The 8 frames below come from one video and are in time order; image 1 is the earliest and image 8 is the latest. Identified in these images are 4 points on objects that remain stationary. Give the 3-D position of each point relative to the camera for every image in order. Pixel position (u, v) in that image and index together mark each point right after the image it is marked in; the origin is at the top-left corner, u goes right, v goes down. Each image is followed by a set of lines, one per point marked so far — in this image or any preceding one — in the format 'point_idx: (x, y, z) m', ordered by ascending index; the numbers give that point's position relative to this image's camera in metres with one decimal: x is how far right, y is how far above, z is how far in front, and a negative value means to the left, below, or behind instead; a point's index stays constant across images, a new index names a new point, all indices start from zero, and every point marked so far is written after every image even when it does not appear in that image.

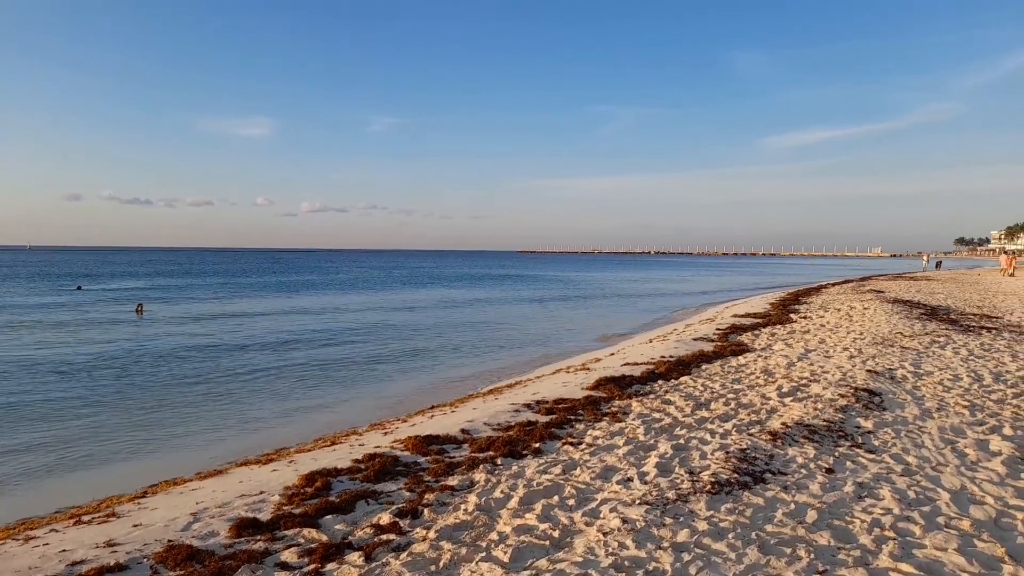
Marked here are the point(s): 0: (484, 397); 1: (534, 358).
0: (-0.4, -1.5, +10.4) m
1: (+0.5, -1.5, +15.1) m
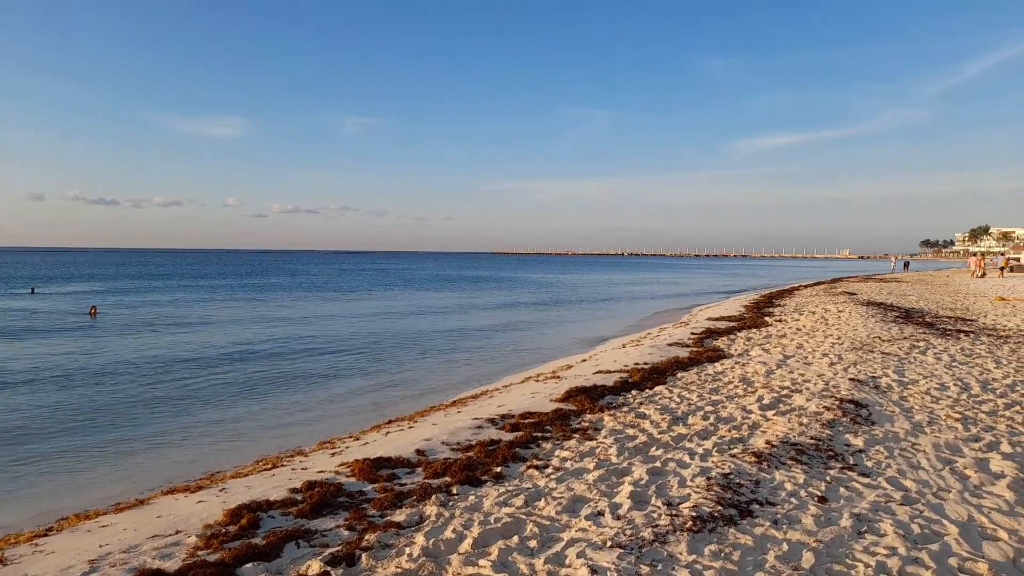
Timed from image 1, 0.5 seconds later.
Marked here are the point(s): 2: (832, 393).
0: (-0.9, -1.6, +9.7) m
1: (-0.2, -1.6, +14.4) m
2: (+3.9, -1.3, +9.0) m
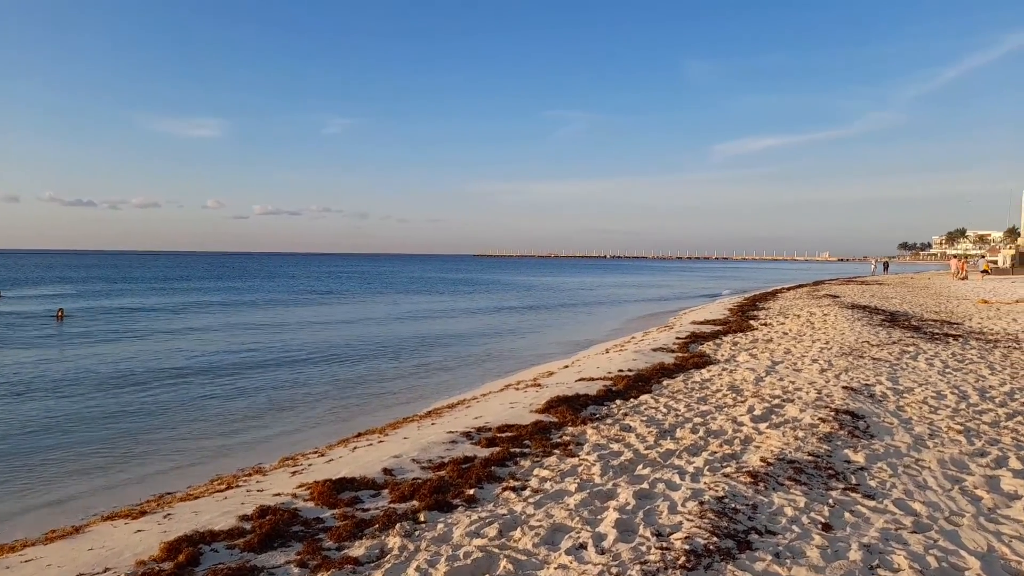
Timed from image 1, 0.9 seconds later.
0: (-1.1, -1.7, +9.2) m
1: (-0.6, -1.6, +13.9) m
2: (+3.6, -1.3, +8.6) m
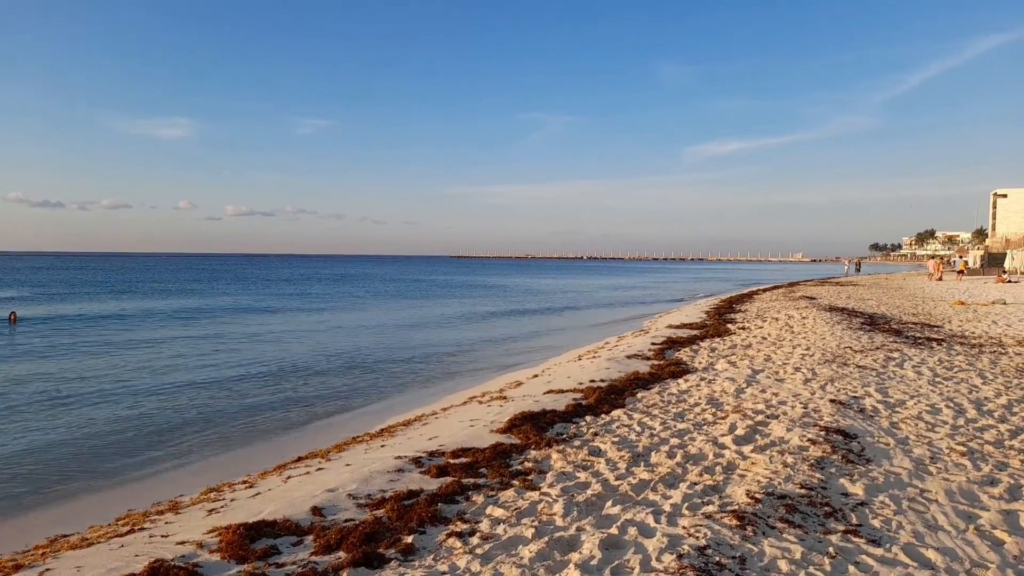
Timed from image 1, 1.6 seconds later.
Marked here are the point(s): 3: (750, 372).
0: (-1.6, -1.7, +8.3) m
1: (-1.2, -1.7, +13.0) m
2: (+3.2, -1.4, +7.8) m
3: (+3.8, -1.3, +11.9) m
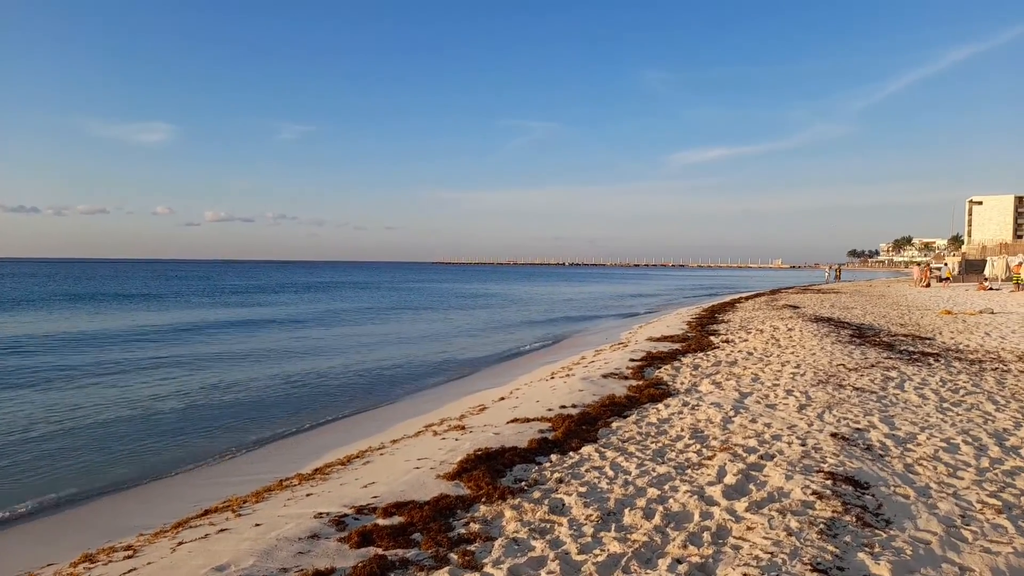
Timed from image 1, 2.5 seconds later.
0: (-2.1, -1.9, +7.0) m
1: (-1.7, -1.9, +11.7) m
2: (+2.7, -1.6, +6.7) m
3: (+3.3, -1.5, +10.7) m
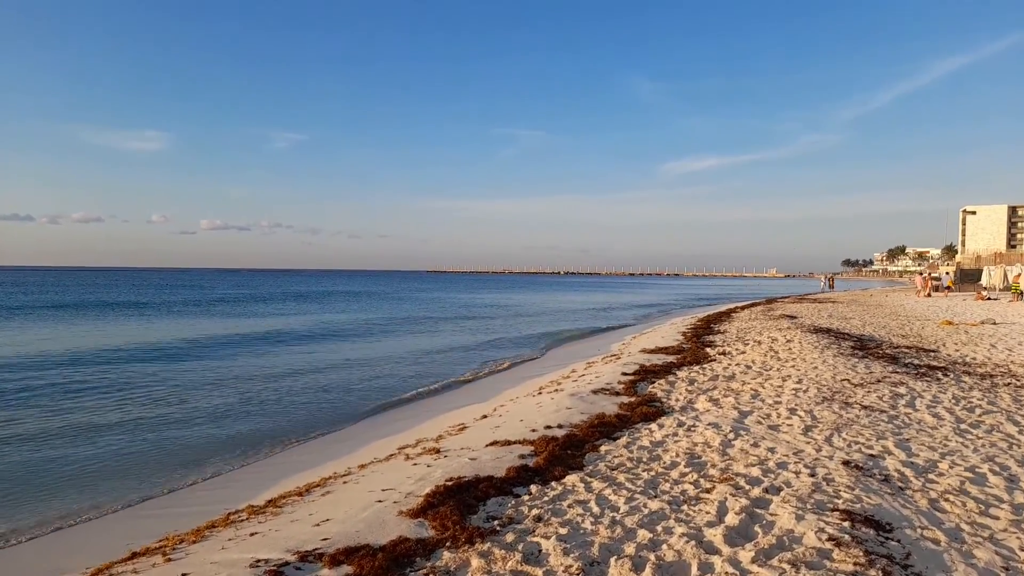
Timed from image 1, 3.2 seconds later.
0: (-2.3, -2.0, +6.2) m
1: (-2.0, -2.1, +10.9) m
2: (+2.5, -1.7, +5.9) m
3: (+3.0, -1.7, +9.9) m
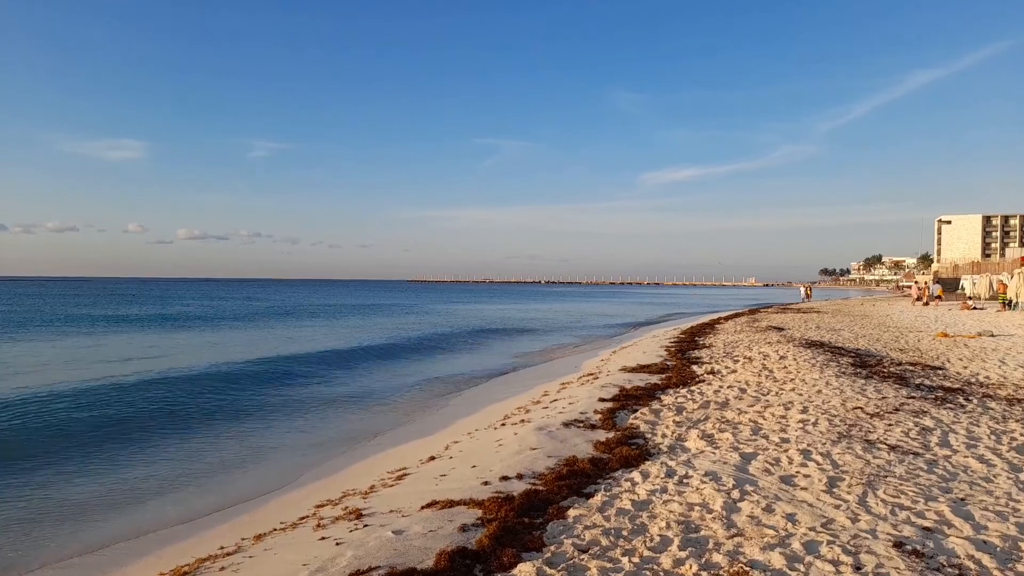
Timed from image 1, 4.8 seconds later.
0: (-2.7, -2.1, +4.1) m
1: (-2.6, -2.2, +8.9) m
2: (+2.1, -1.8, +4.0) m
3: (+2.4, -1.8, +8.1) m
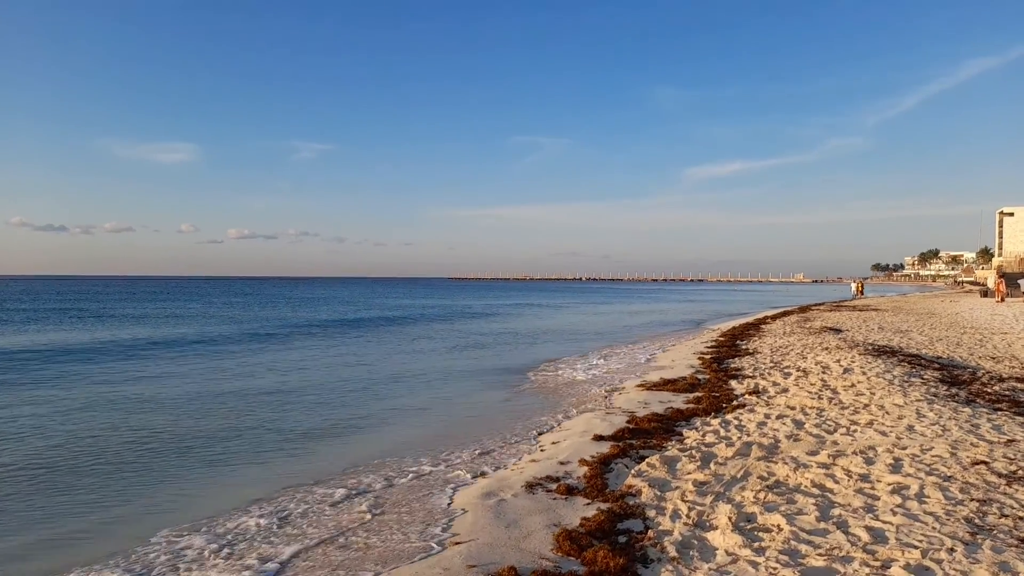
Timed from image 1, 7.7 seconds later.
0: (-3.7, -2.1, +0.8) m
1: (-3.3, -2.2, +5.5) m
2: (+1.1, -1.7, +0.4) m
3: (+1.7, -1.8, +4.4) m
